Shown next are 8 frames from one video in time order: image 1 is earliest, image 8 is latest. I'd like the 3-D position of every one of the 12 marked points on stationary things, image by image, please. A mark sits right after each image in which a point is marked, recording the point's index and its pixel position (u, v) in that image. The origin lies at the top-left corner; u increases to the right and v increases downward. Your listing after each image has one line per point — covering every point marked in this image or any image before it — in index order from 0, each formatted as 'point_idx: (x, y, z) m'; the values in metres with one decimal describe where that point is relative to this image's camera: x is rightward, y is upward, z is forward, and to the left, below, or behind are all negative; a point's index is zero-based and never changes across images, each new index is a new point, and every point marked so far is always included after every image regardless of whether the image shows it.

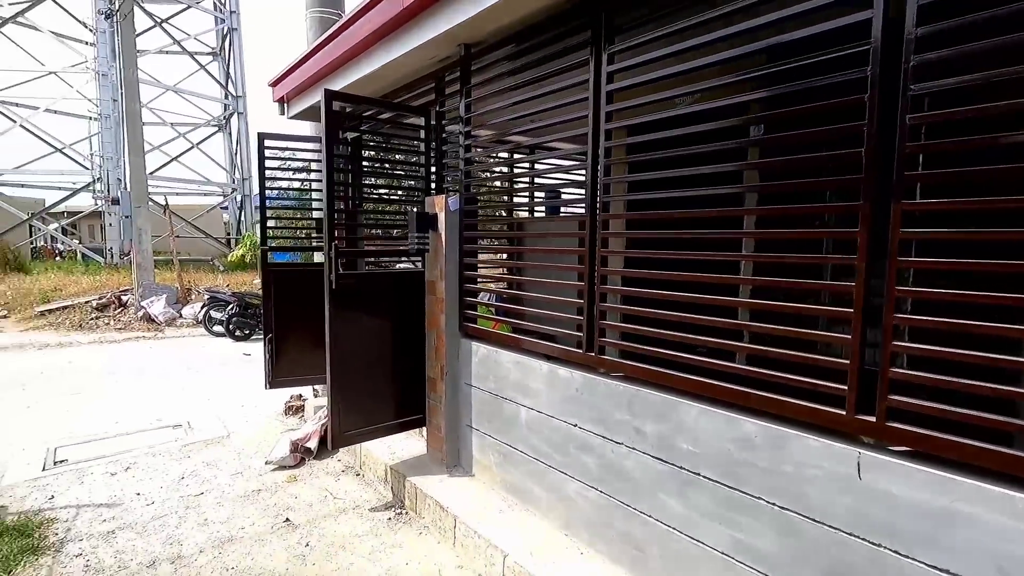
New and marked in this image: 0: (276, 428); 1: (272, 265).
0: (-1.8, -1.1, +4.0) m
1: (-1.8, +0.2, +3.9) m
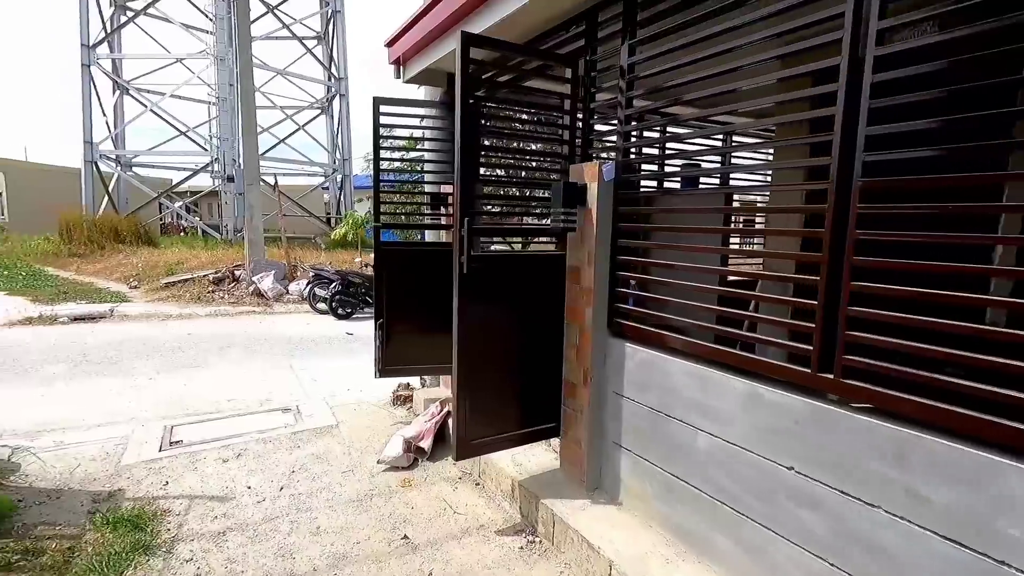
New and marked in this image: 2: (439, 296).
0: (-0.9, -0.9, +3.8) m
1: (-0.9, +0.3, +3.6) m
2: (-0.5, -0.1, +3.8) m
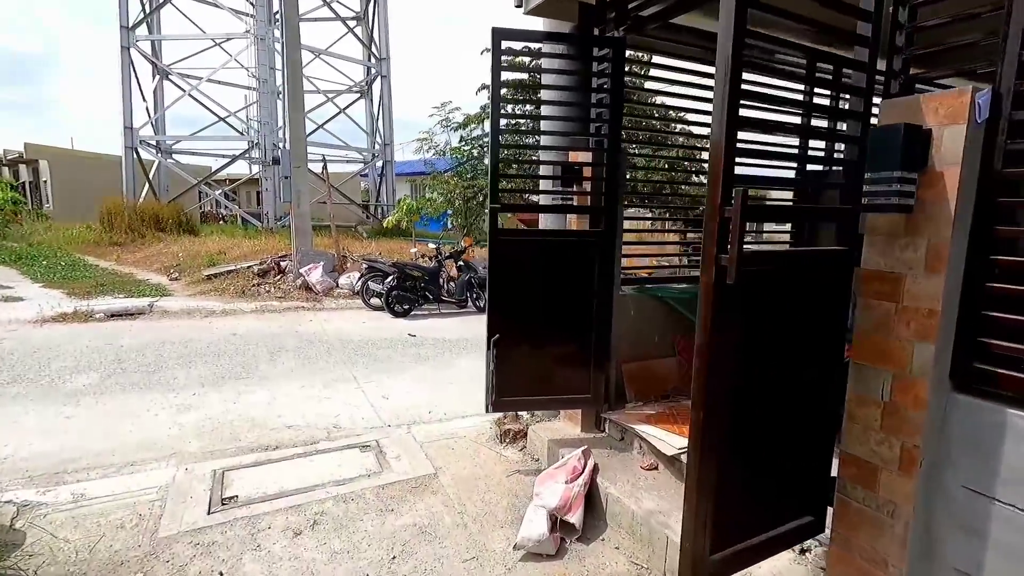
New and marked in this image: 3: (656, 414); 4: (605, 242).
0: (-0.1, -0.9, +2.8) m
1: (0.0, +0.3, +2.6) m
2: (+0.3, -0.1, +2.8) m
3: (+0.8, -0.7, +2.9) m
4: (+0.5, +0.2, +2.8) m
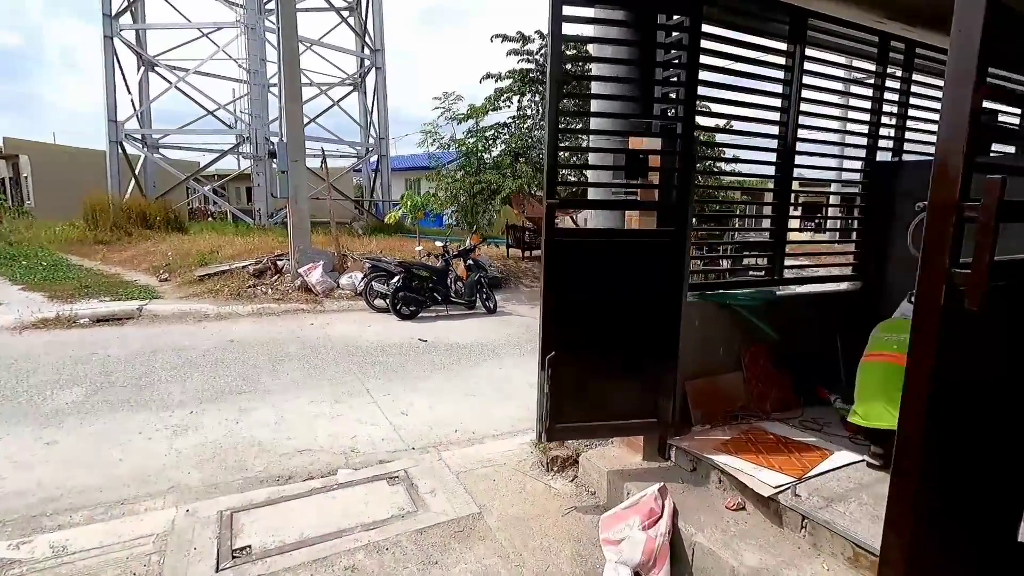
0: (+0.2, -1.0, +2.5) m
1: (+0.2, +0.2, +2.3) m
2: (+0.6, -0.1, +2.4) m
3: (+1.0, -0.7, +2.5) m
4: (+0.7, +0.2, +2.4) m
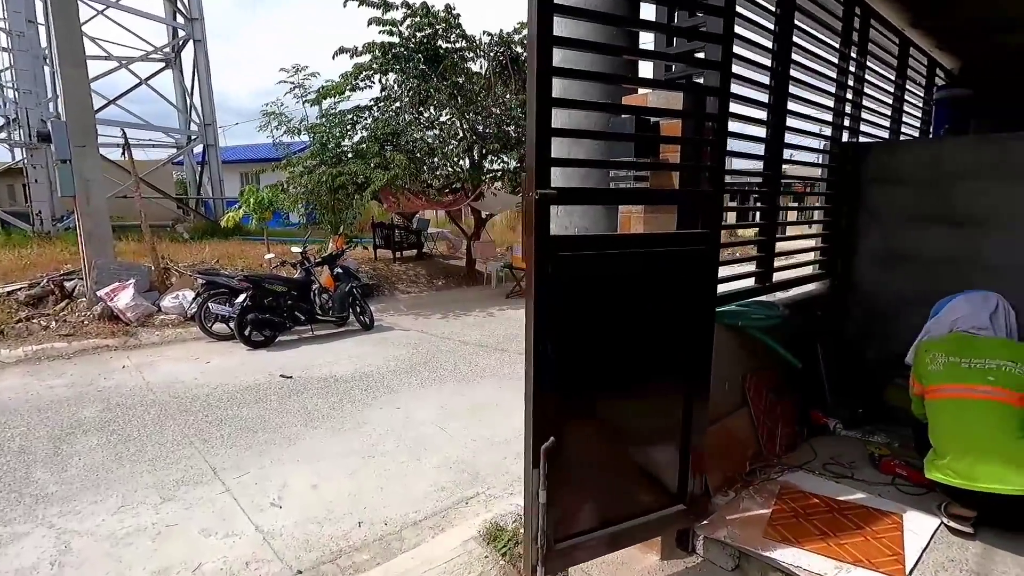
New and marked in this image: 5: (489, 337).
0: (+0.1, -1.1, +1.6) m
1: (+0.1, +0.1, +1.4) m
2: (+0.4, -0.2, +1.6) m
3: (+0.9, -0.8, +1.8) m
4: (+0.6, +0.1, +1.6) m
5: (-0.3, -0.5, +5.9) m
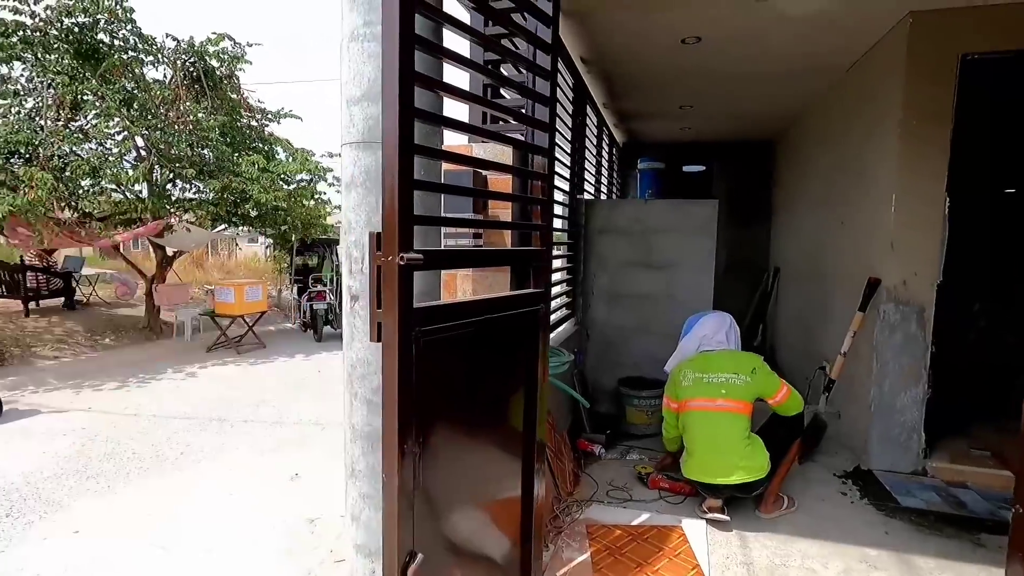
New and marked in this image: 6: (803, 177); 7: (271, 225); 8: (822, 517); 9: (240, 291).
0: (-0.2, -1.3, +1.2) m
1: (-0.2, -0.1, +1.1) m
2: (0.0, -0.4, +1.5) m
3: (+0.3, -1.0, +1.9) m
4: (+0.1, -0.1, +1.6) m
5: (-2.8, -1.0, +4.8) m
6: (+2.3, +0.9, +4.2) m
7: (-3.2, +0.8, +7.2) m
8: (+1.3, -1.0, +2.2) m
9: (-3.4, 0.0, +6.7) m
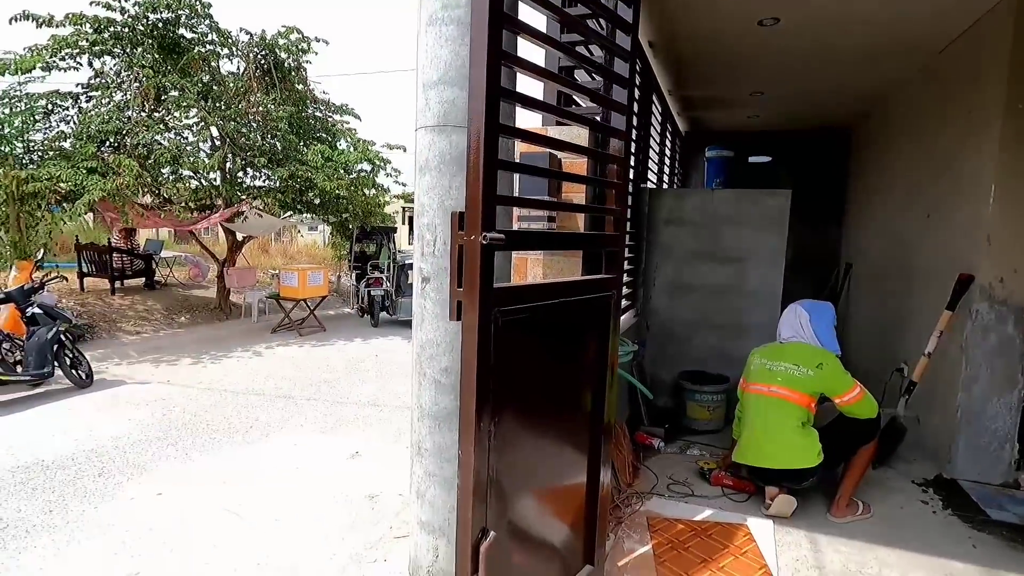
0: (-0.1, -1.2, +1.3) m
1: (0.0, 0.0, +1.1) m
2: (+0.2, -0.4, +1.5) m
3: (+0.5, -0.9, +1.9) m
4: (+0.3, 0.0, +1.6) m
5: (-2.4, -0.9, +5.0) m
6: (+2.8, +0.9, +4.0) m
7: (-2.5, +1.1, +7.5) m
8: (+1.5, -0.9, +2.1) m
9: (-2.7, +0.2, +7.0) m
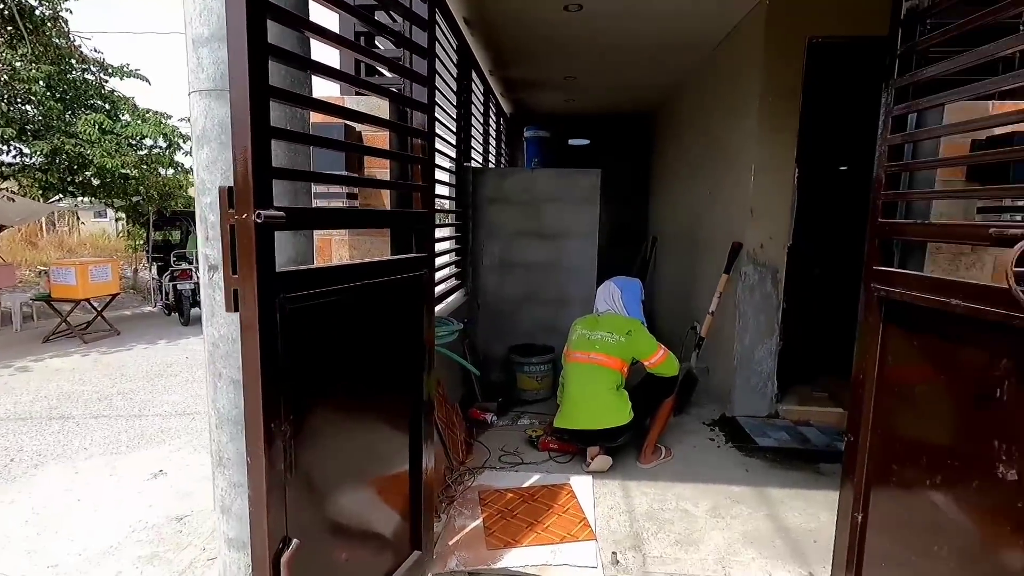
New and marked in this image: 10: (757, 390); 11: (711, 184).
0: (-0.5, -1.2, +1.2) m
1: (-0.4, 0.0, +1.0) m
2: (-0.3, -0.3, +1.4) m
3: (-0.1, -0.8, +1.9) m
4: (-0.3, 0.0, +1.5) m
5: (-3.7, -0.9, +4.1) m
6: (+1.4, +1.2, +4.5) m
7: (-4.6, +1.1, +6.3) m
8: (+0.8, -0.8, +2.4) m
9: (-4.7, +0.2, +5.8) m
10: (+1.3, -0.5, +2.9) m
11: (+1.3, +0.7, +3.5) m
